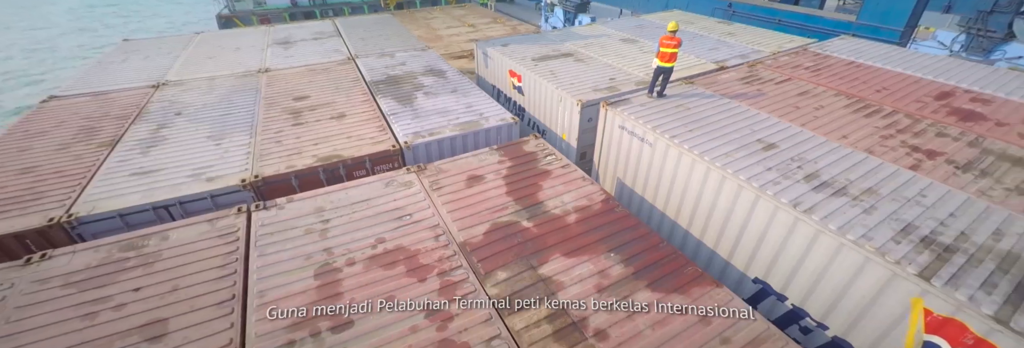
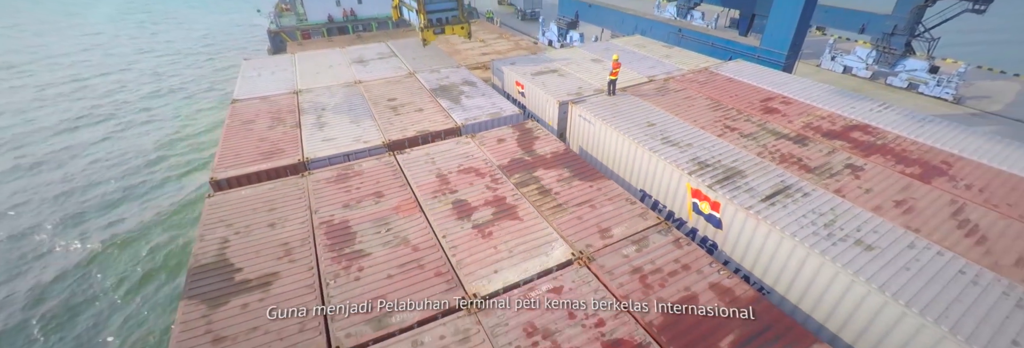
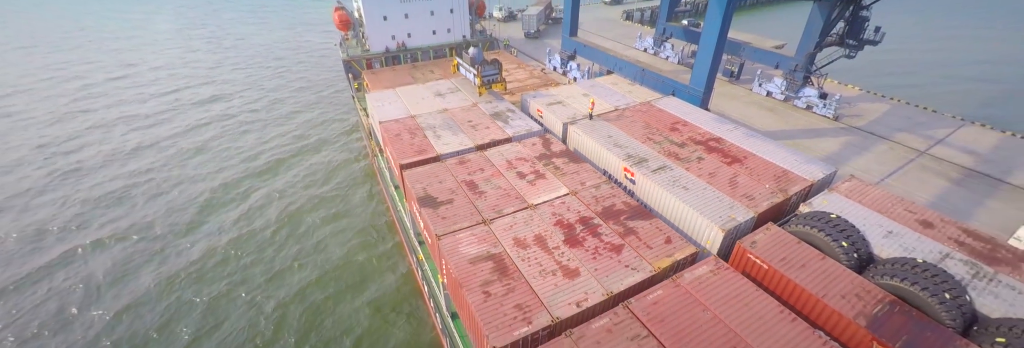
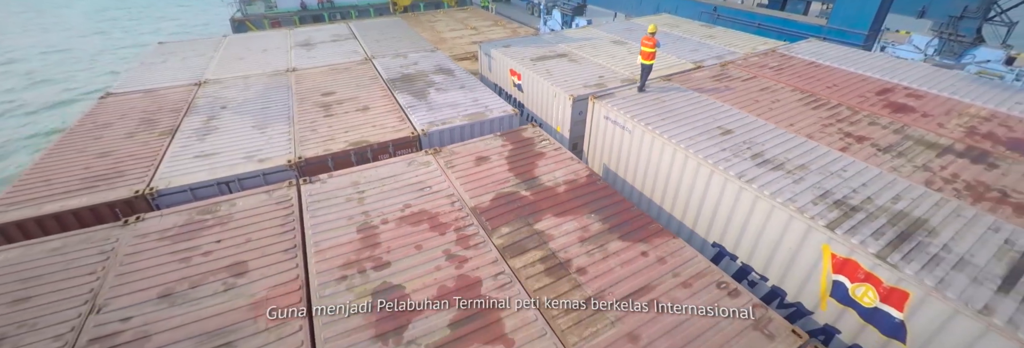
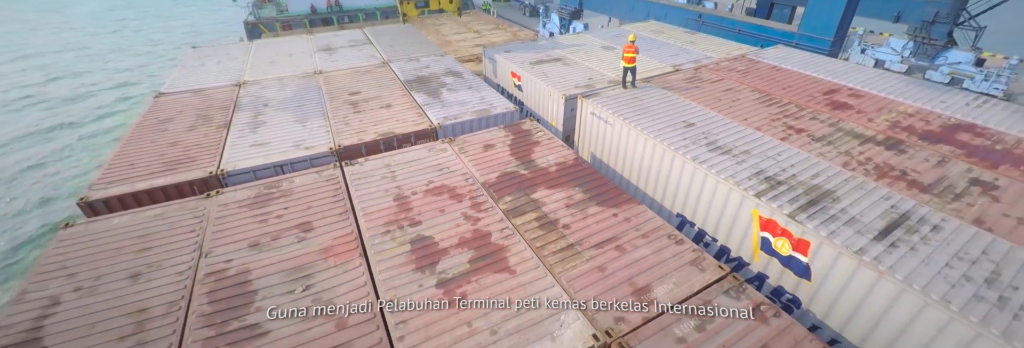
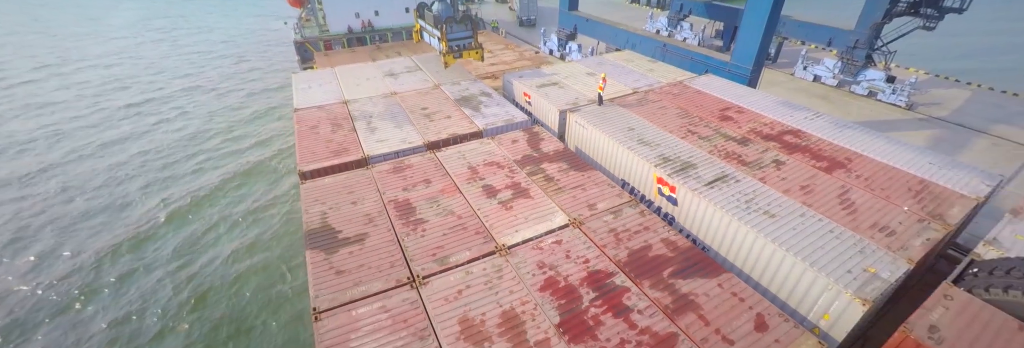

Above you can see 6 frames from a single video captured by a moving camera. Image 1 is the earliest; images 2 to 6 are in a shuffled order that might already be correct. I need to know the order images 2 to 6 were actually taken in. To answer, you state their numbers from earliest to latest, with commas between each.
4, 5, 2, 6, 3
